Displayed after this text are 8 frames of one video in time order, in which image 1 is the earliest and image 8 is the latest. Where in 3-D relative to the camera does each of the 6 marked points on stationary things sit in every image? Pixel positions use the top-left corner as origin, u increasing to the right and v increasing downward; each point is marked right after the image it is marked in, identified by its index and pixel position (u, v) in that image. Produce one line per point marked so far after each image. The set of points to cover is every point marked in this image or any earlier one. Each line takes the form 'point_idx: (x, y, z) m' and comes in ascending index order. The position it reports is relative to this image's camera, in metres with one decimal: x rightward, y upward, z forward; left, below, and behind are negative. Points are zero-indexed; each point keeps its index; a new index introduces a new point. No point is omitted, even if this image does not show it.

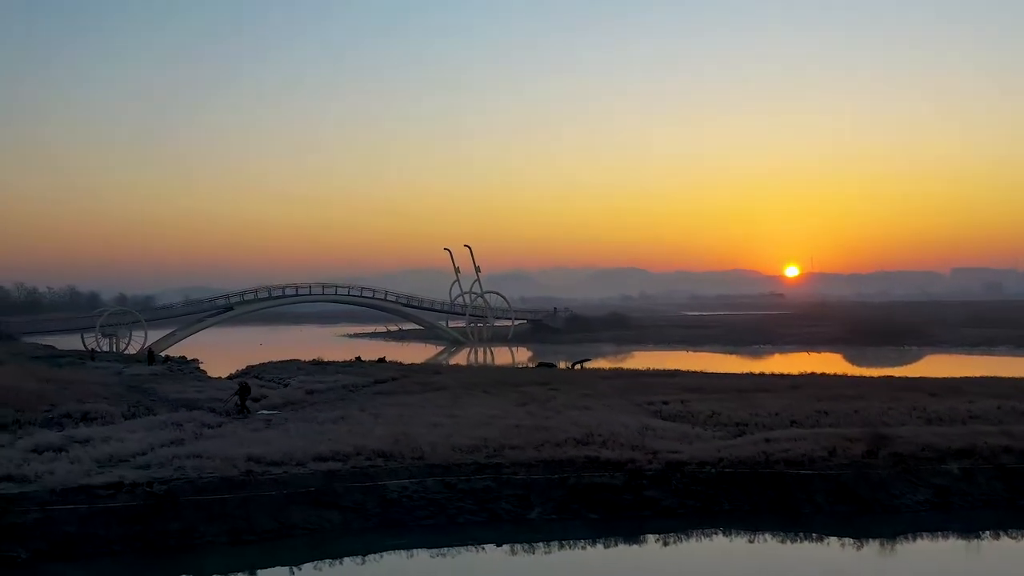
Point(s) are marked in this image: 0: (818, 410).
0: (+6.8, -2.8, +16.0) m
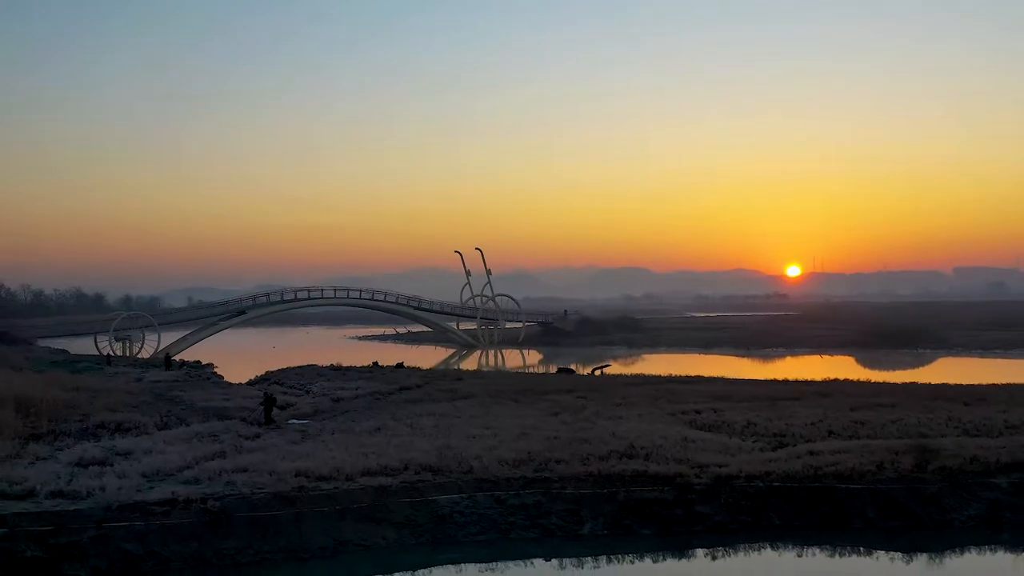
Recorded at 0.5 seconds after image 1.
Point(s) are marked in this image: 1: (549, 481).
0: (+7.6, -3.0, +15.9) m
1: (+0.6, -3.1, +11.5) m
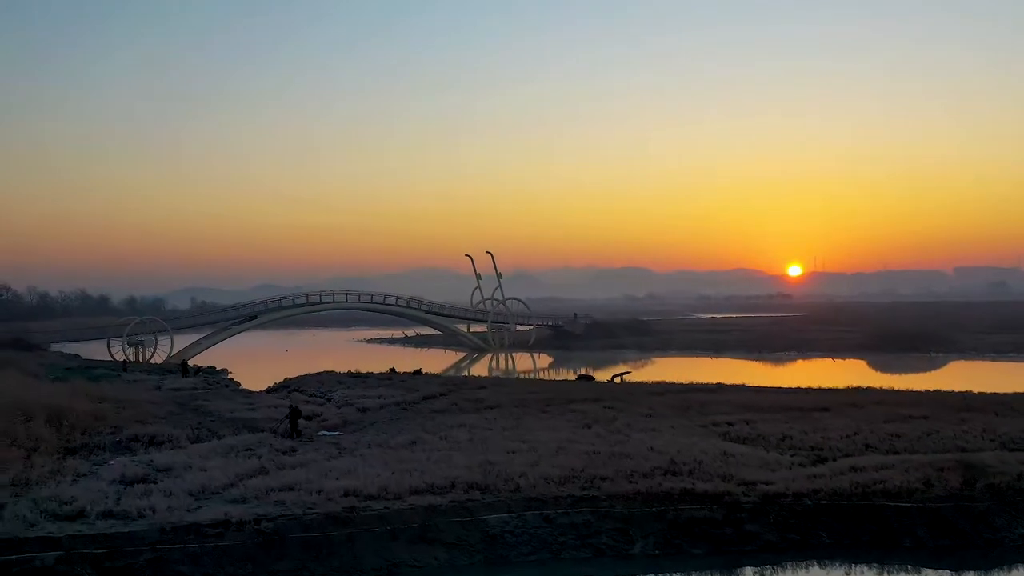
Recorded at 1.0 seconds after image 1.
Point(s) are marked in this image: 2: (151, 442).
0: (+8.4, -3.3, +15.9) m
1: (+1.4, -3.4, +11.5) m
2: (-8.2, -3.5, +16.4) m
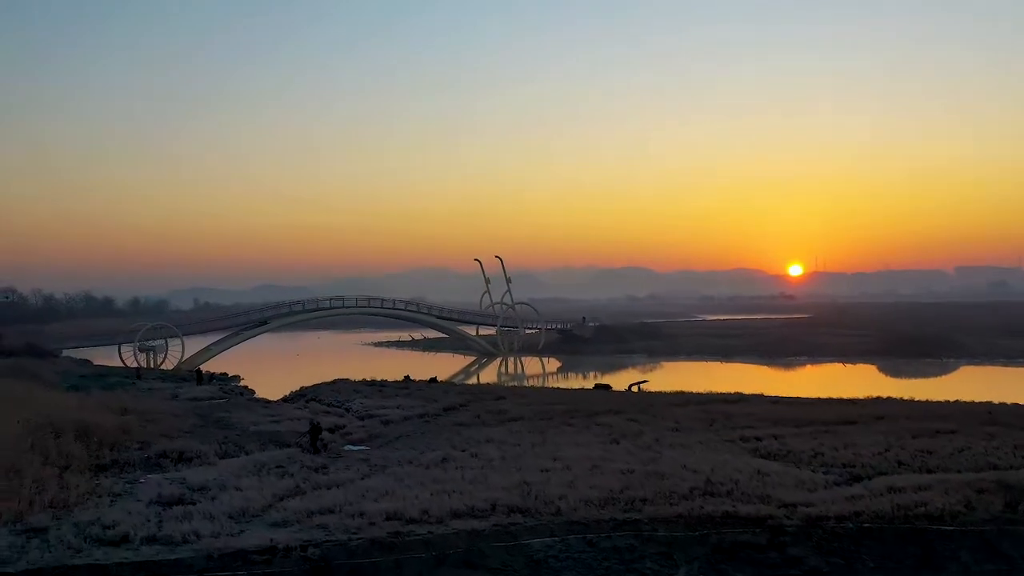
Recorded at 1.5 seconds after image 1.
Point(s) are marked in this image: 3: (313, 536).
0: (+9.1, -3.6, +15.9) m
1: (+2.0, -3.8, +11.5) m
2: (-7.6, -3.9, +16.4) m
3: (-3.0, -3.7, +10.7) m
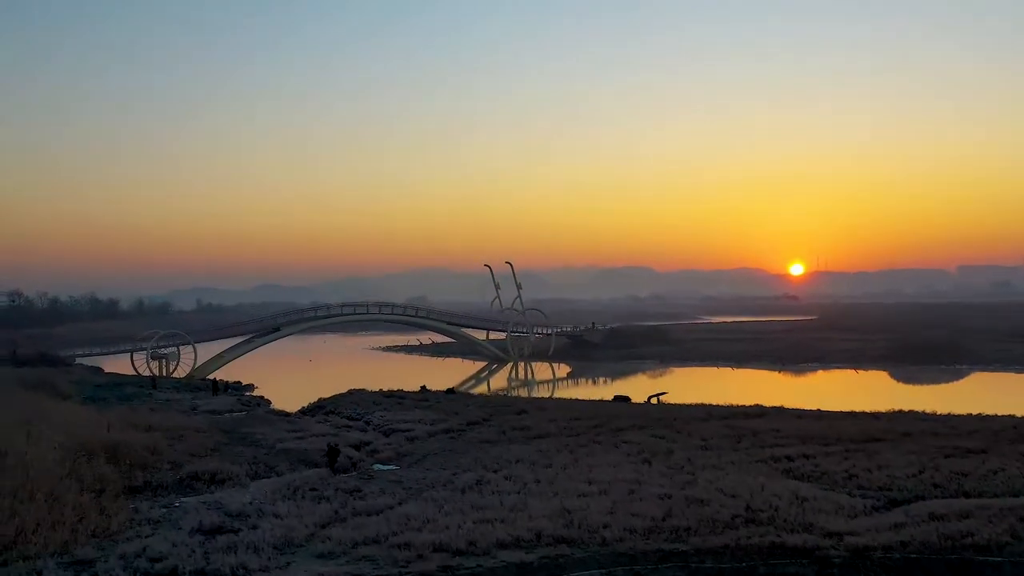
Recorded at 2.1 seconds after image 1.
0: (+9.8, -4.1, +15.8) m
1: (+2.8, -4.2, +11.4) m
2: (-6.8, -4.4, +16.3) m
3: (-2.3, -4.2, +10.7) m
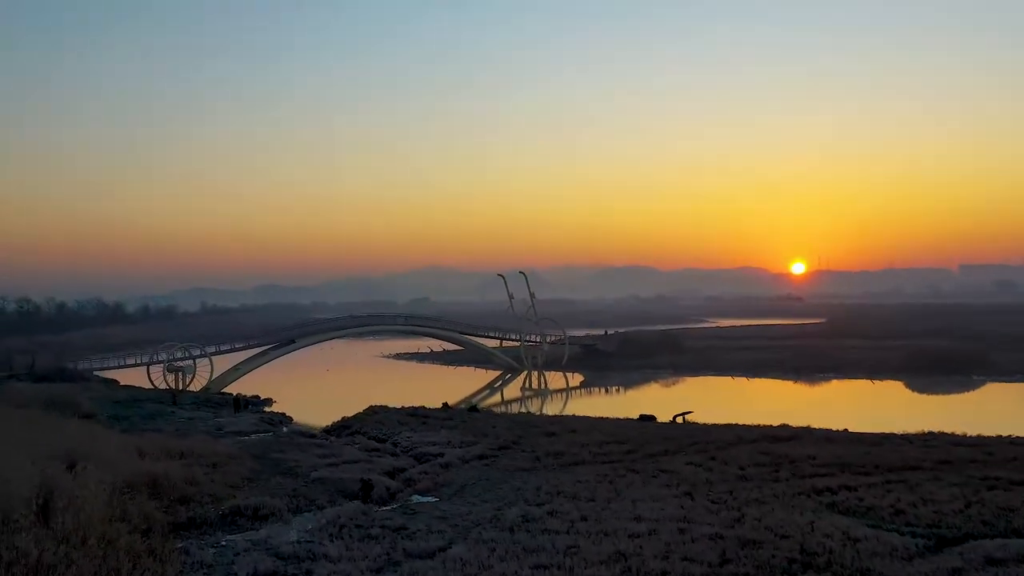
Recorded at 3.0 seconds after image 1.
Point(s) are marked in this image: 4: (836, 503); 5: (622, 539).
0: (+10.8, -4.8, +15.8) m
1: (+3.7, -5.0, +11.4) m
2: (-5.8, -5.2, +16.3) m
3: (-1.3, -5.0, +10.6) m
4: (+7.4, -4.9, +16.4) m
5: (+2.1, -4.9, +13.8) m
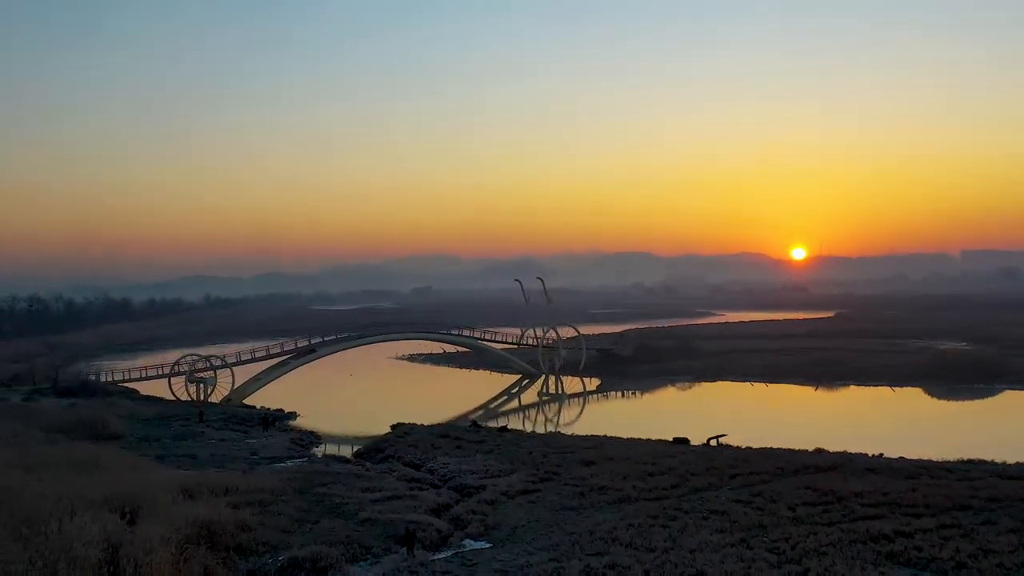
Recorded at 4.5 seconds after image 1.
0: (+12.1, -6.0, +15.7) m
1: (+5.1, -6.3, +11.4) m
2: (-4.5, -6.4, +16.3) m
3: (+0.1, -6.3, +10.6) m
4: (+8.8, -6.1, +16.4) m
5: (+3.4, -6.1, +13.8) m
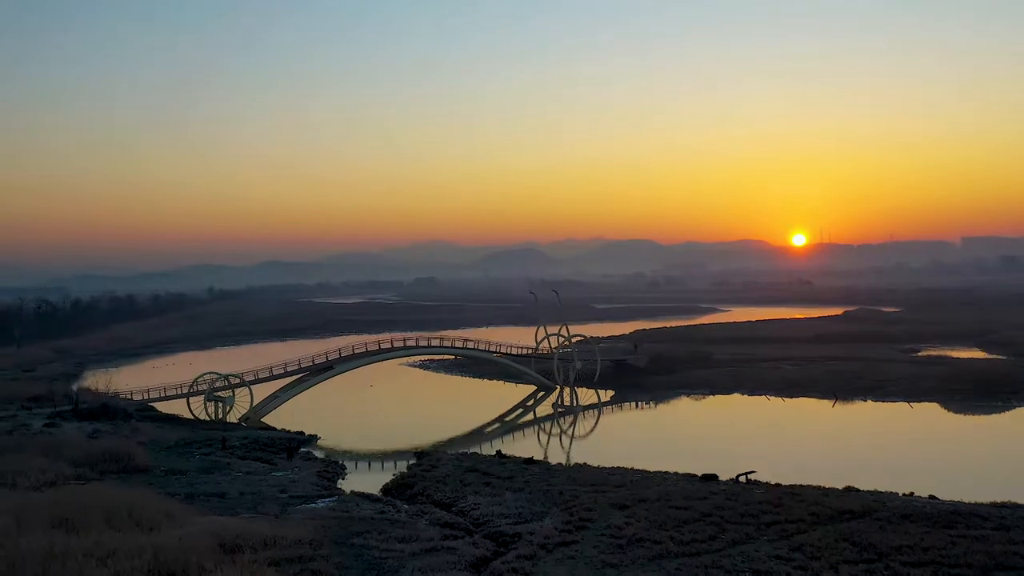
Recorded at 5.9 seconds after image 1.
0: (+13.3, -7.7, +15.7) m
1: (+6.2, -8.0, +11.4) m
2: (-3.3, -8.1, +16.3) m
3: (+1.2, -8.1, +10.6) m
4: (+9.9, -7.7, +16.4) m
5: (+4.6, -7.8, +13.8) m
